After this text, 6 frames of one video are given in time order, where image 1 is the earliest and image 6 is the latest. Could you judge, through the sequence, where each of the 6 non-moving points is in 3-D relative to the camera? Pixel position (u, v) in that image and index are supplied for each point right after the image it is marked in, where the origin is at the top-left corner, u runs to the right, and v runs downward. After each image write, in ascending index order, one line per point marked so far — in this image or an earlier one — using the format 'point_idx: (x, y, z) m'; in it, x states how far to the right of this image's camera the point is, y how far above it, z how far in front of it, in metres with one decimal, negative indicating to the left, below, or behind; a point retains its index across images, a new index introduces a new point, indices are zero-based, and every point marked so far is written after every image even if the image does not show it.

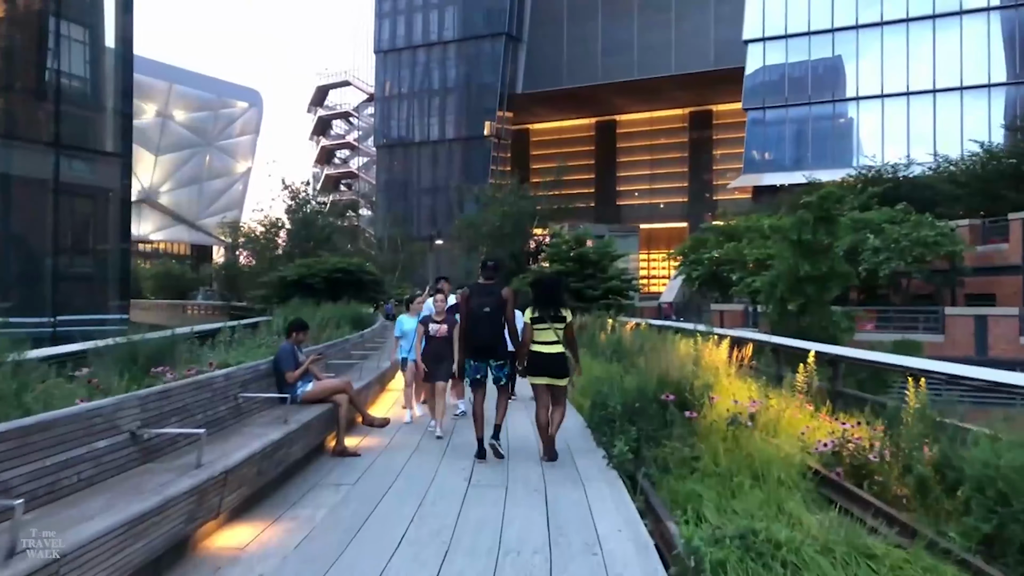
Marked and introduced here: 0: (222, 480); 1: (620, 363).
0: (-1.6, -1.1, +4.9) m
1: (+1.8, -1.3, +14.2) m
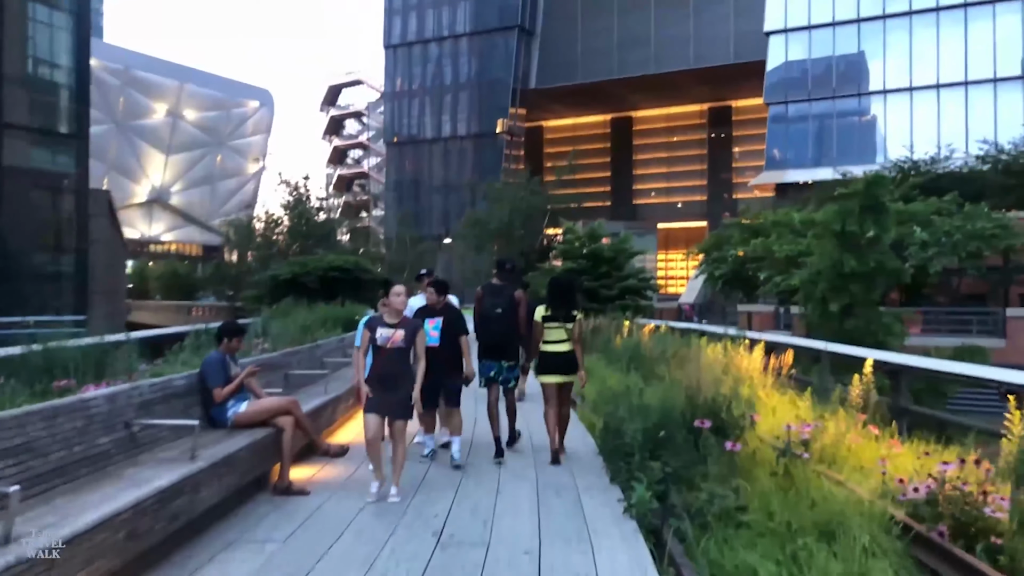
0: (-1.8, -1.0, +3.3) m
1: (+1.9, -1.3, +12.5) m
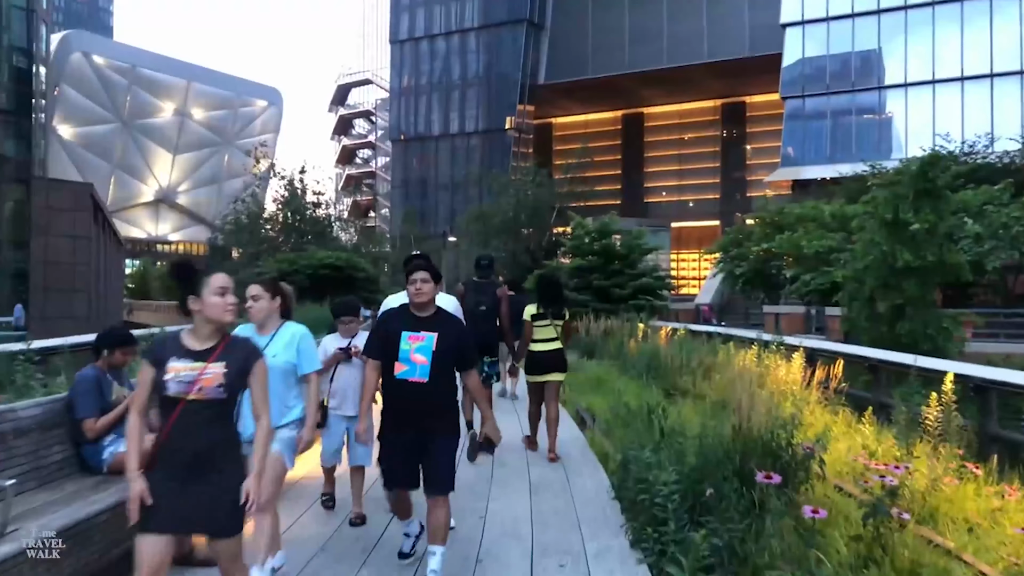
0: (-1.9, -1.0, +1.6) m
1: (+1.8, -1.2, +10.8) m
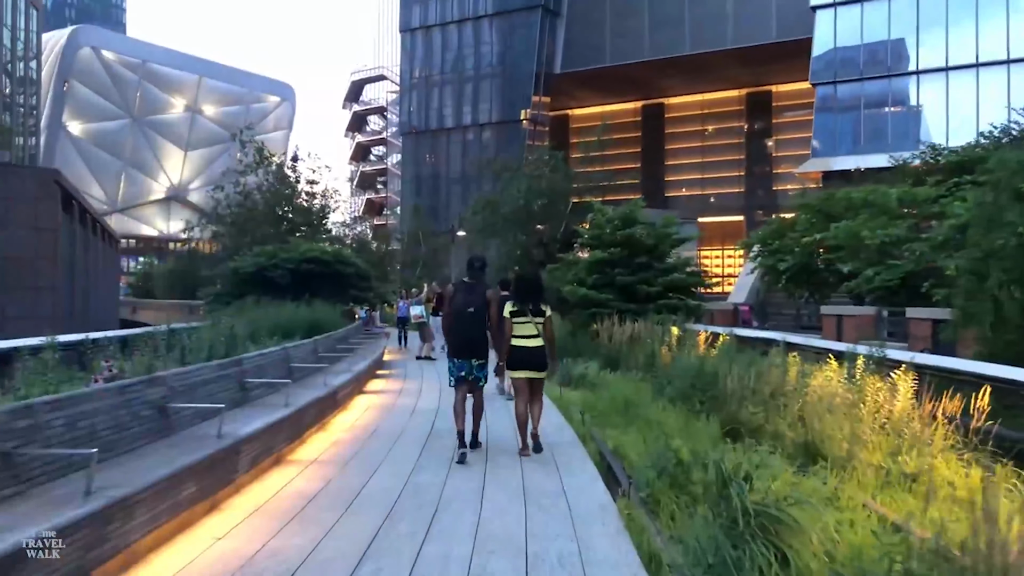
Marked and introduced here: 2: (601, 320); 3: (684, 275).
0: (-2.0, -1.0, -1.1) m
1: (+1.9, -1.2, +8.0) m
2: (+1.7, -0.6, +16.8) m
3: (+3.6, +0.3, +17.9) m
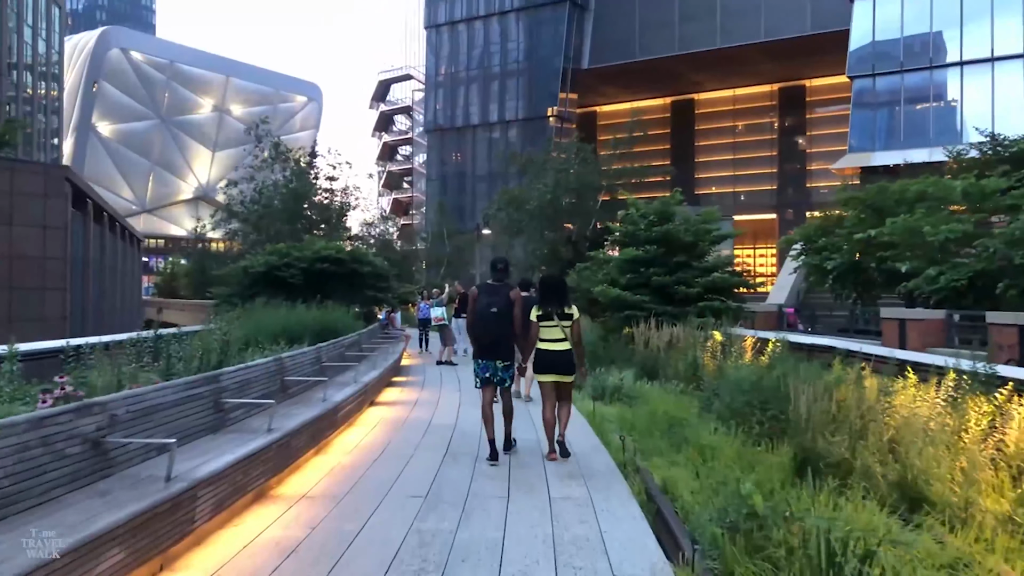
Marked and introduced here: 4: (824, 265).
0: (-2.1, -1.0, -2.2) m
1: (+2.1, -1.2, +6.7) m
2: (+2.2, -0.6, +15.5) m
3: (+4.1, +0.3, +16.5) m
4: (+6.8, +0.5, +19.1) m
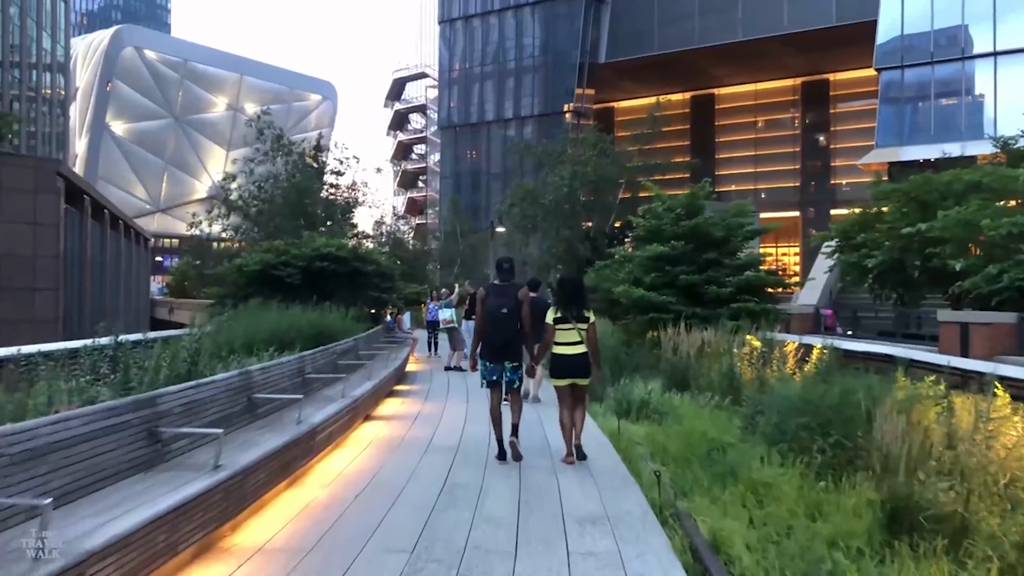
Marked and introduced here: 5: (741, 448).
0: (-2.2, -1.0, -3.5) m
1: (+2.1, -1.2, +5.4) m
2: (+2.4, -0.6, +14.2) m
3: (+4.3, +0.3, +15.2) m
4: (+7.1, +0.5, +17.7) m
5: (+1.8, -1.2, +7.0) m
